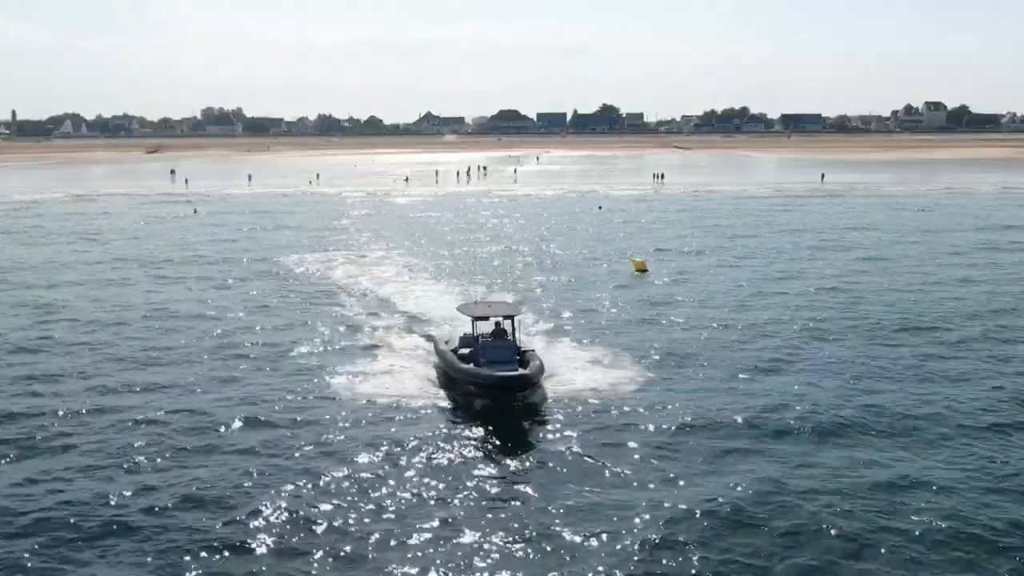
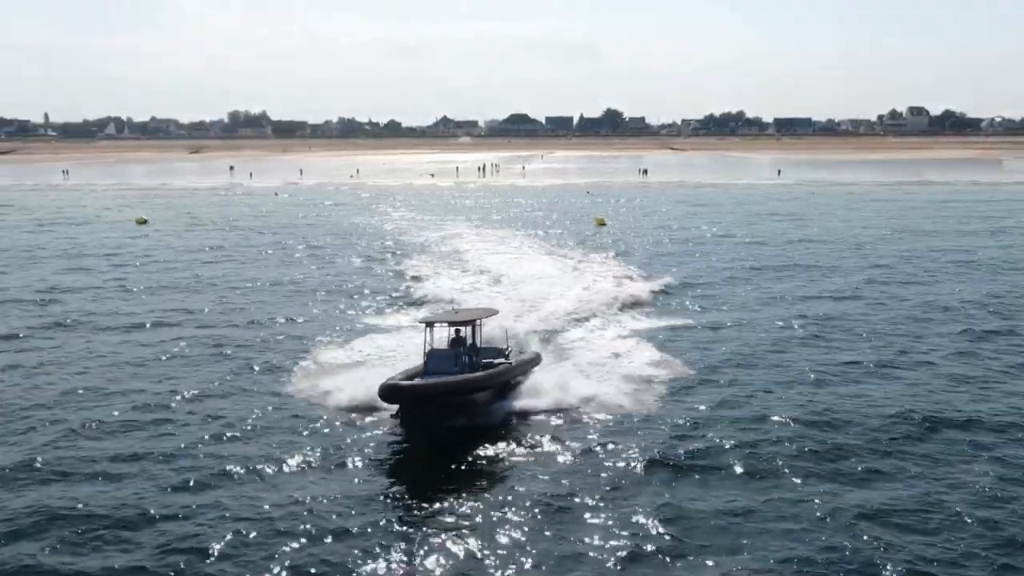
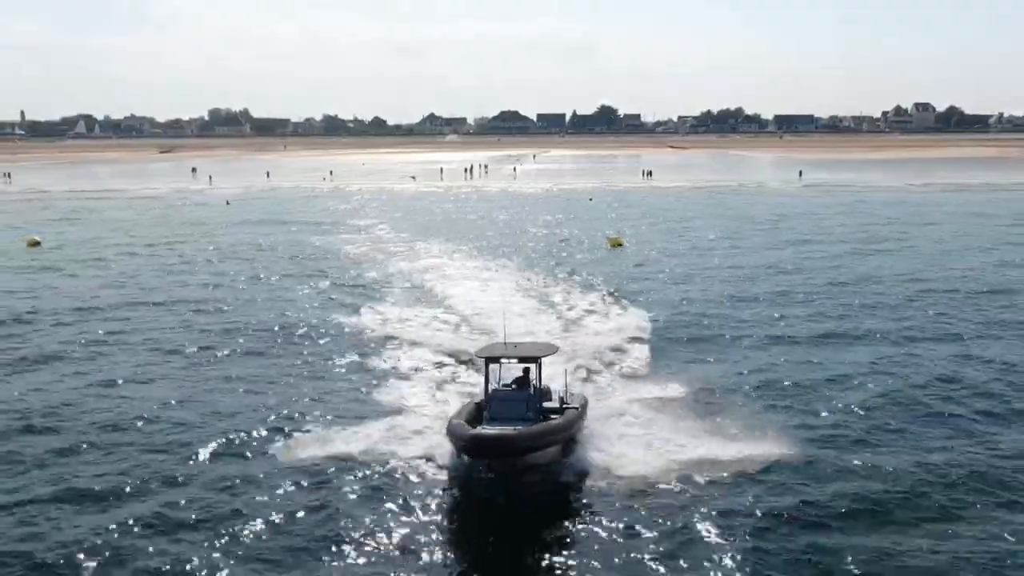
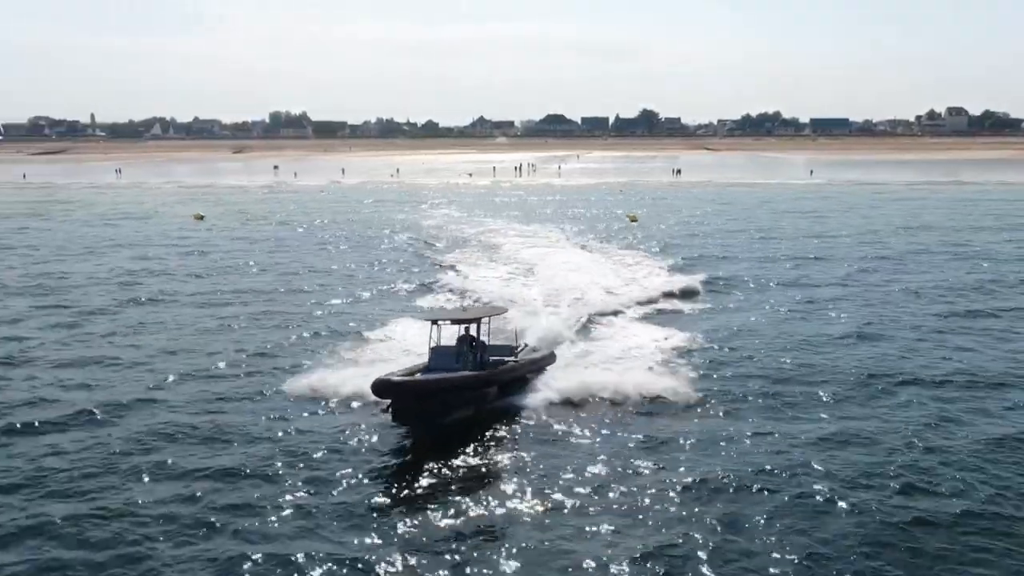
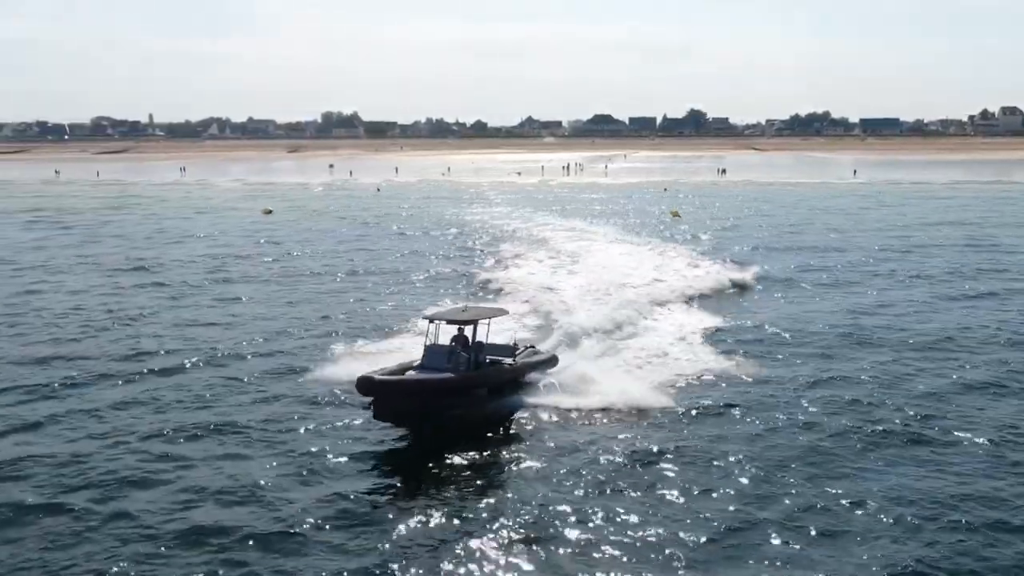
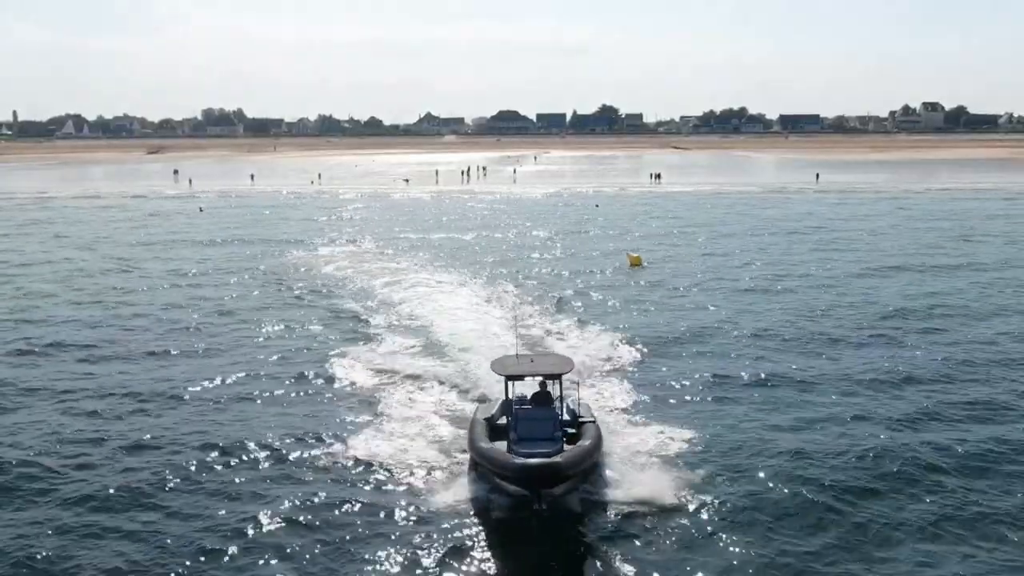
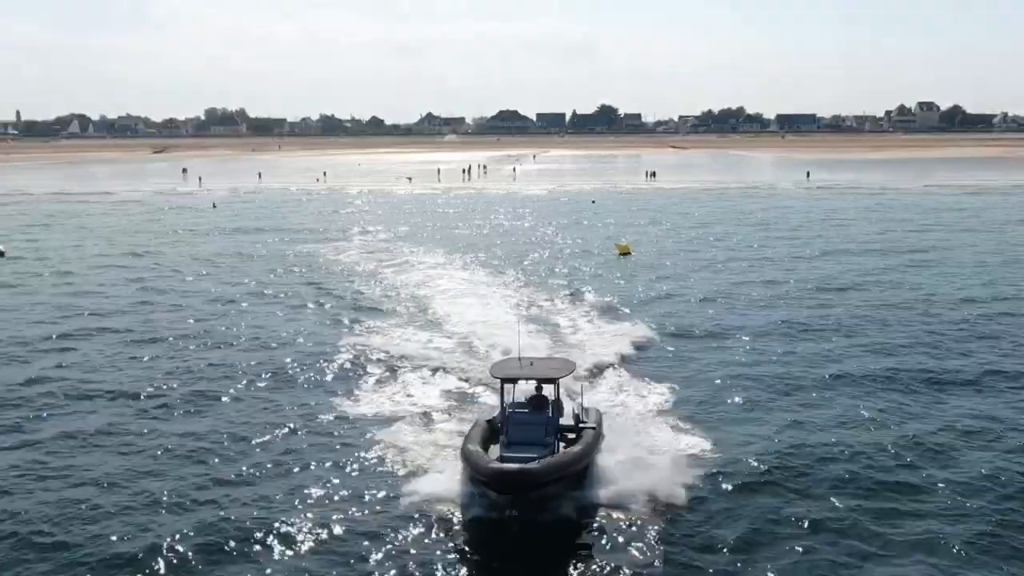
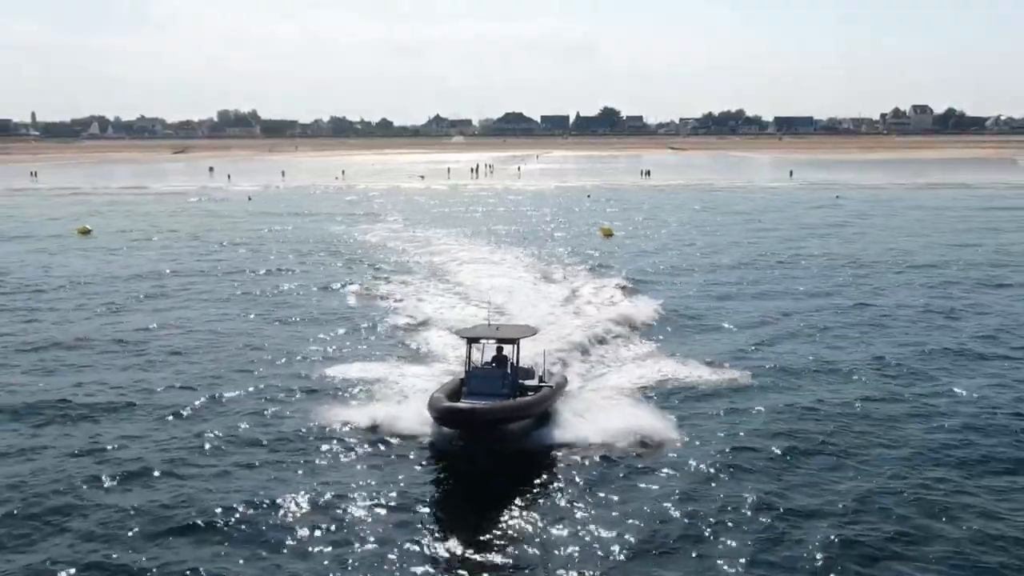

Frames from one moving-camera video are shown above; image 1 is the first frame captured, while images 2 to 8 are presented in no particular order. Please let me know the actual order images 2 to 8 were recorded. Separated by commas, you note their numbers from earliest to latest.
6, 7, 3, 8, 2, 4, 5
